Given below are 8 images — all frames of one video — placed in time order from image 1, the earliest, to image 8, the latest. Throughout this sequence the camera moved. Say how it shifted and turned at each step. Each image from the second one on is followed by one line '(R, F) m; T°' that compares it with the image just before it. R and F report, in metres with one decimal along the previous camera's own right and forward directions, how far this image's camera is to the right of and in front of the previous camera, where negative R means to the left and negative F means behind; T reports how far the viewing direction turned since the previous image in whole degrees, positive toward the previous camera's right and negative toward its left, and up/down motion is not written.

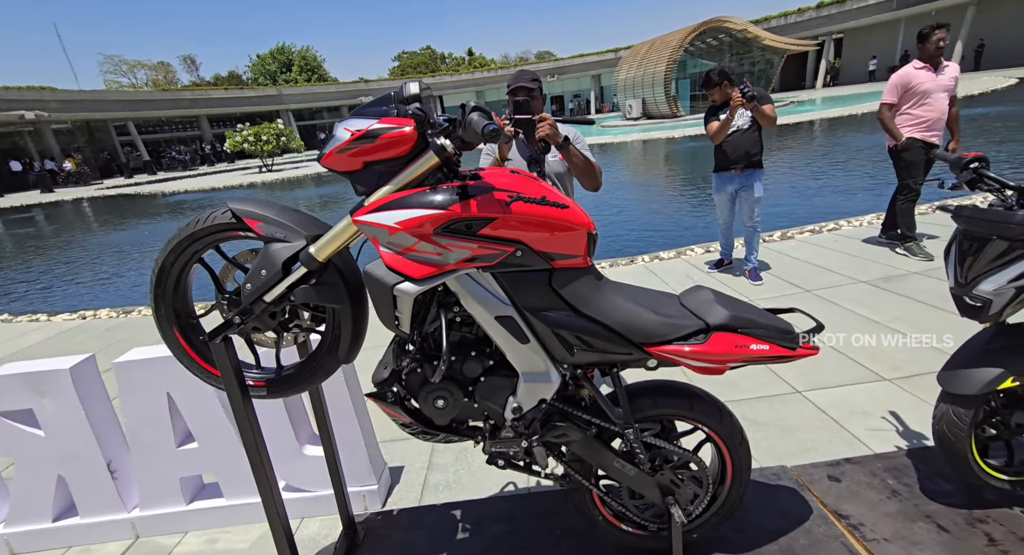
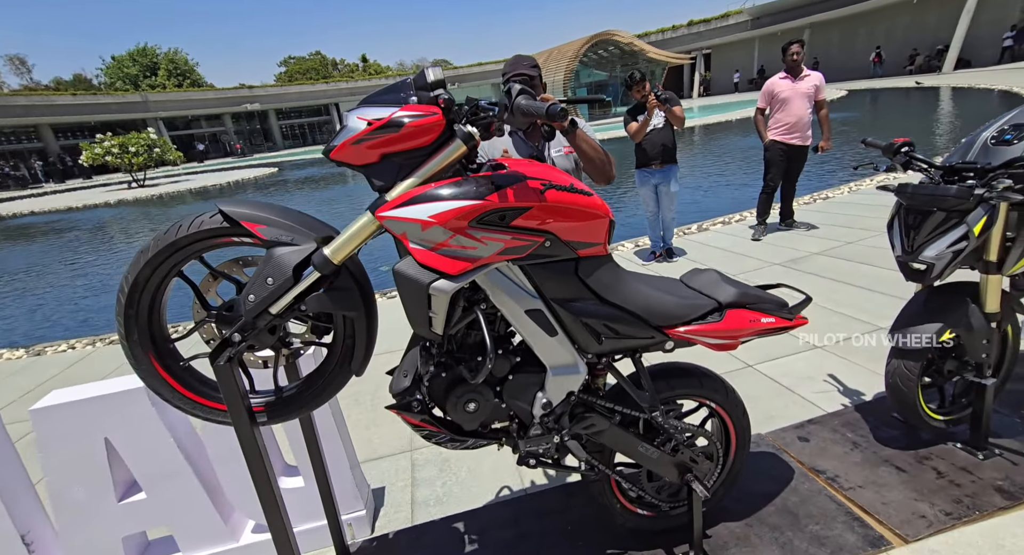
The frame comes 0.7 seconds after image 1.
(-0.4, +0.1) m; +11°
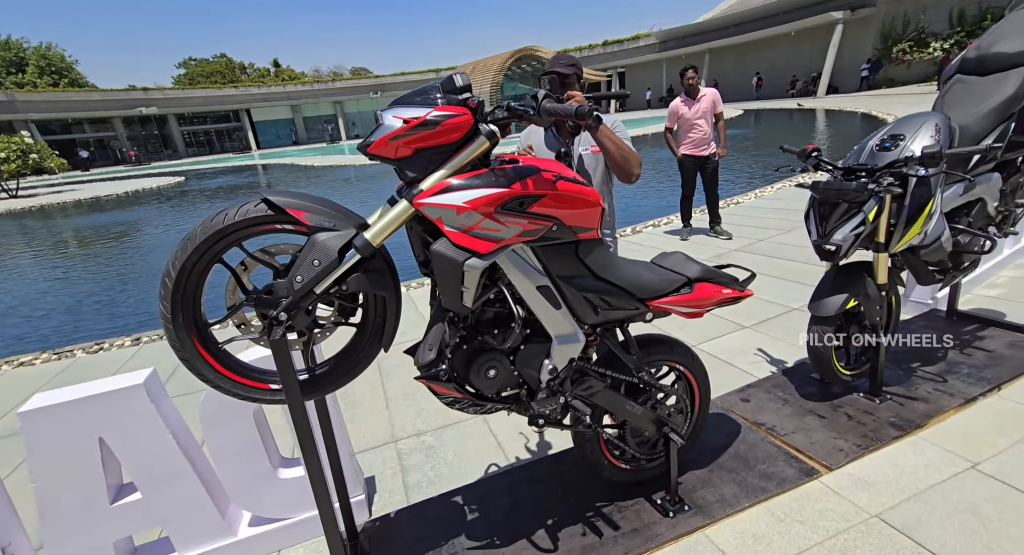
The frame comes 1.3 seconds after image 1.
(-0.3, -0.2) m; +9°
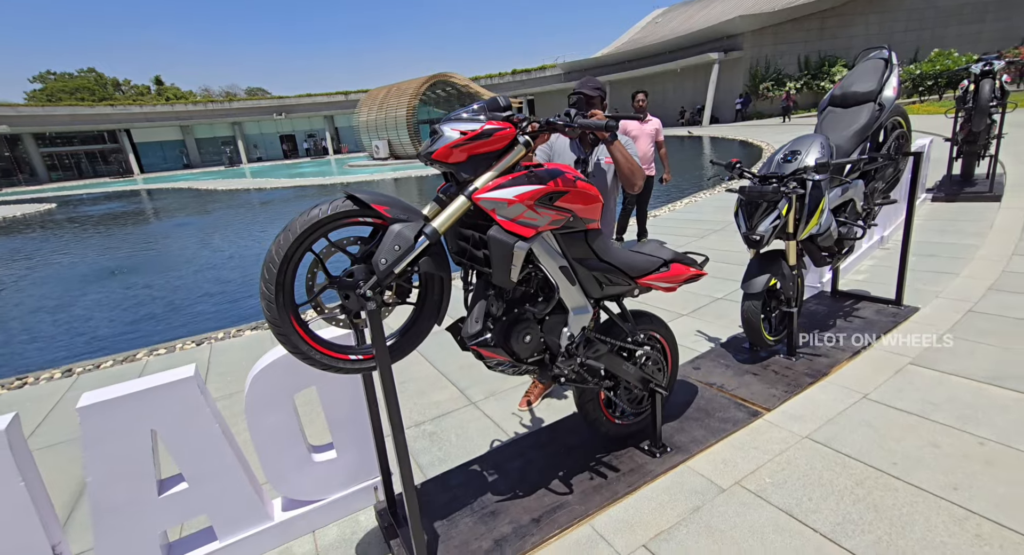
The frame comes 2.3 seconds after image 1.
(-0.5, -0.4) m; +10°
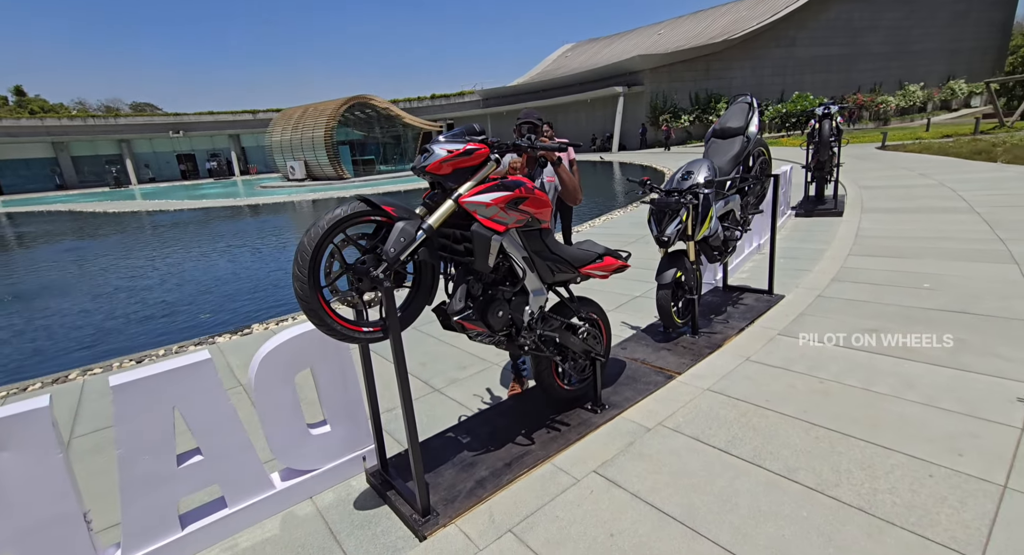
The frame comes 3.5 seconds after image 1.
(-0.3, -0.6) m; +10°
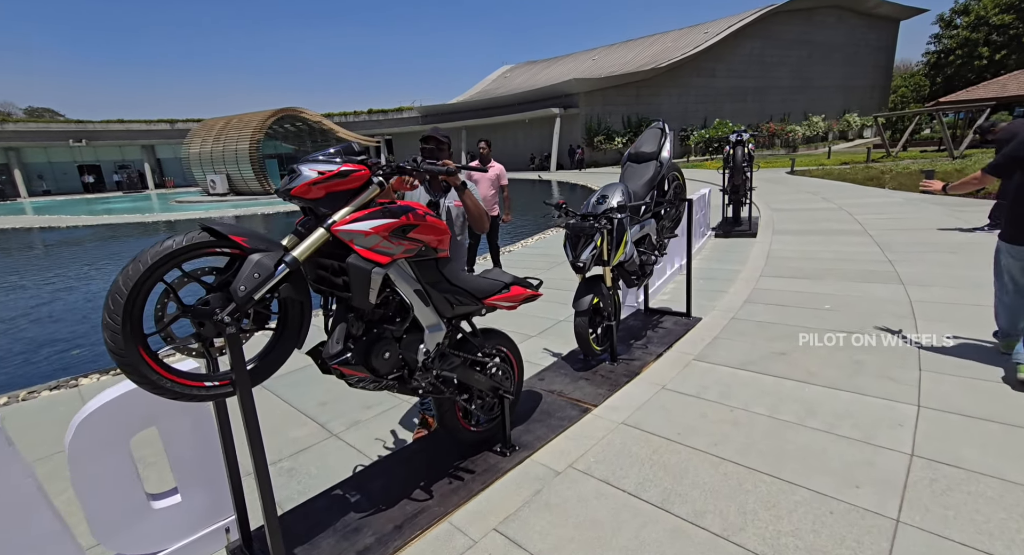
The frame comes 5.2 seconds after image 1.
(+0.3, +0.3) m; +7°
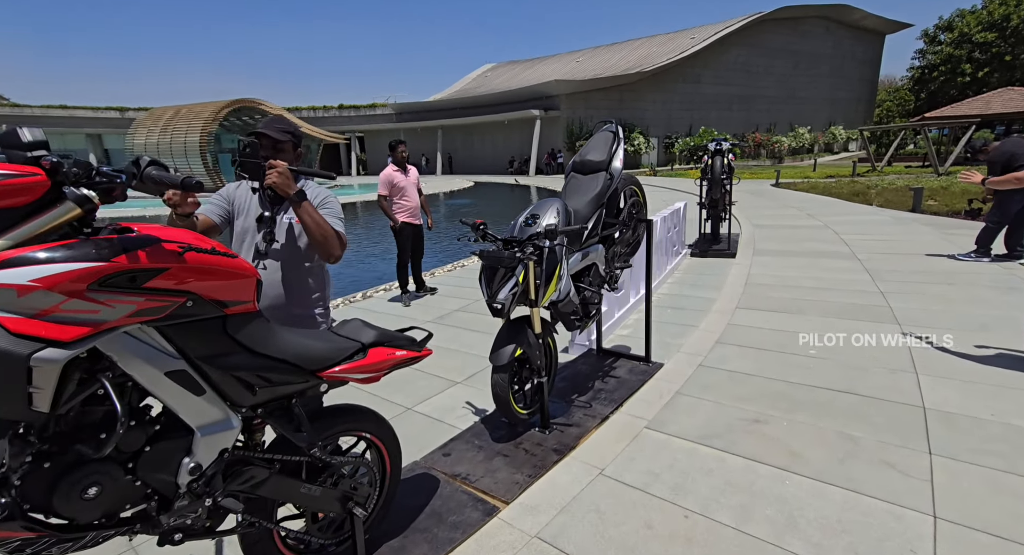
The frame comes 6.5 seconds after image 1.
(+0.5, +1.0) m; +2°
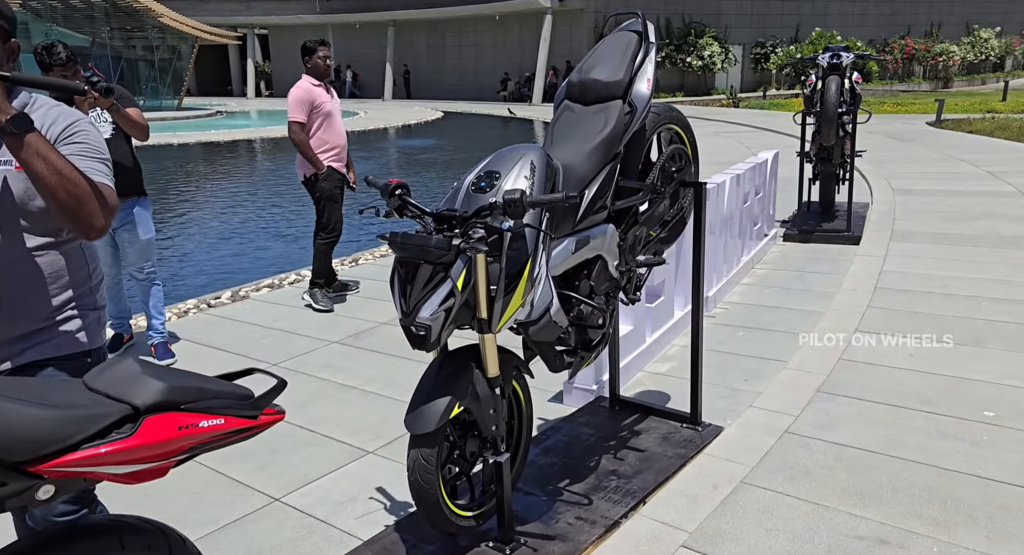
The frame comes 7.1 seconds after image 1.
(+0.4, +1.2) m; -7°
